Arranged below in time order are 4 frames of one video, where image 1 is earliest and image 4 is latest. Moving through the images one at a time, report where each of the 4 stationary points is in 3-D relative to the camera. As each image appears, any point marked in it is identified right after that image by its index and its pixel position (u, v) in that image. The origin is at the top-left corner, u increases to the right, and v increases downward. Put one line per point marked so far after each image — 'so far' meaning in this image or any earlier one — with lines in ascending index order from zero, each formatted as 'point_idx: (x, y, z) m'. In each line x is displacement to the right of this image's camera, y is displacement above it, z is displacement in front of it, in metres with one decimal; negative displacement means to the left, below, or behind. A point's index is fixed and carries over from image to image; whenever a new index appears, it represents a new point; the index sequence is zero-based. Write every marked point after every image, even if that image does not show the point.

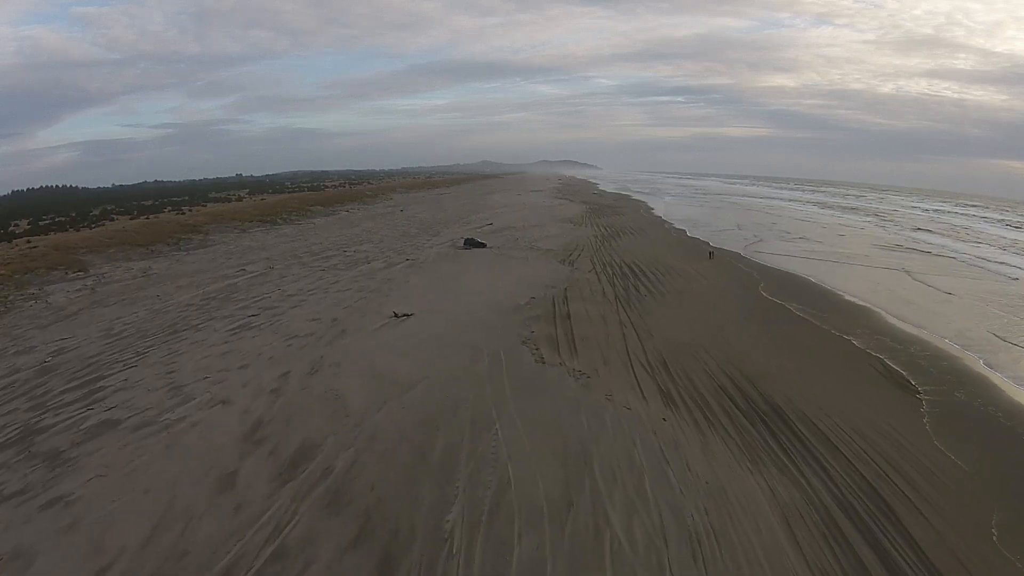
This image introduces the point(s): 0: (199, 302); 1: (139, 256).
0: (-5.7, -0.2, +8.6) m
1: (-10.7, +0.9, +13.6) m
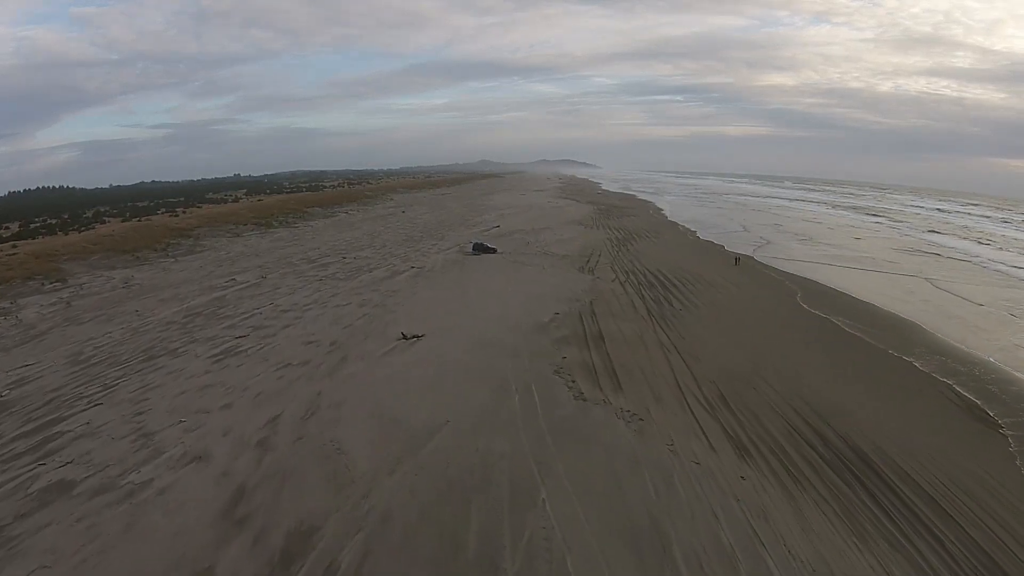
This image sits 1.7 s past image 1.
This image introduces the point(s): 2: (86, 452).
0: (-5.4, -0.5, +7.7) m
1: (-10.4, +0.7, +12.7) m
2: (-4.0, -1.5, +4.4) m
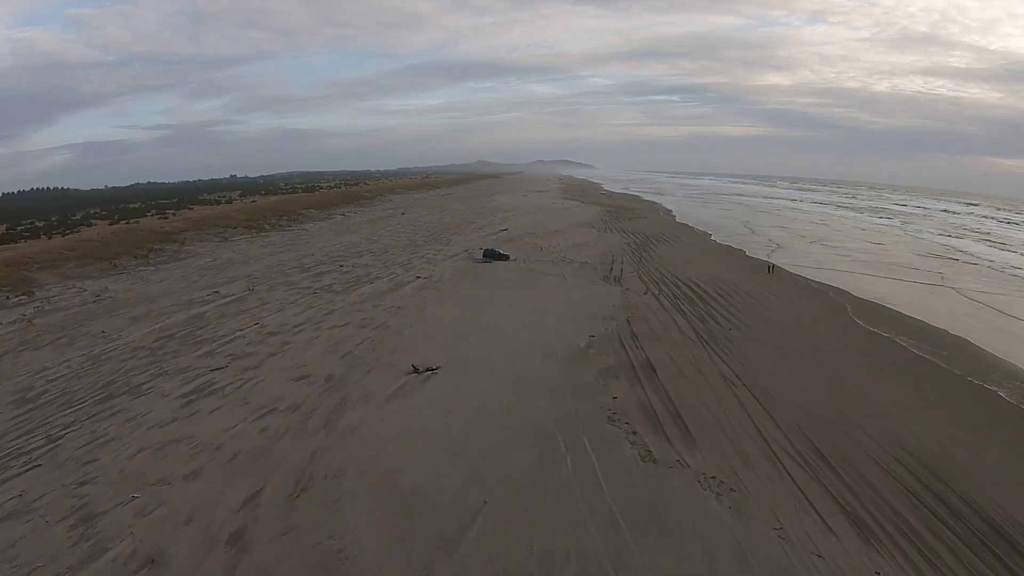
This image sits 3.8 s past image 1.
0: (-5.0, -0.8, +6.5) m
1: (-10.0, +0.4, +11.5) m
2: (-3.6, -1.8, +3.3) m
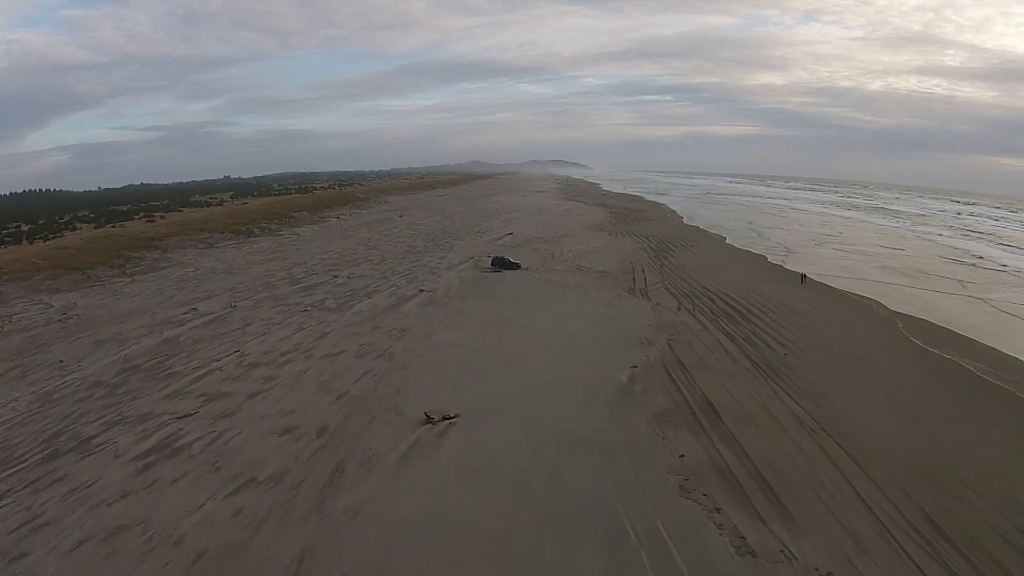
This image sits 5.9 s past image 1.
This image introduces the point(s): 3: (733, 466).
0: (-4.6, -1.1, +5.6) m
1: (-9.7, 0.0, +10.5) m
2: (-3.2, -2.1, +2.3) m
3: (+1.8, -1.4, +3.9) m
